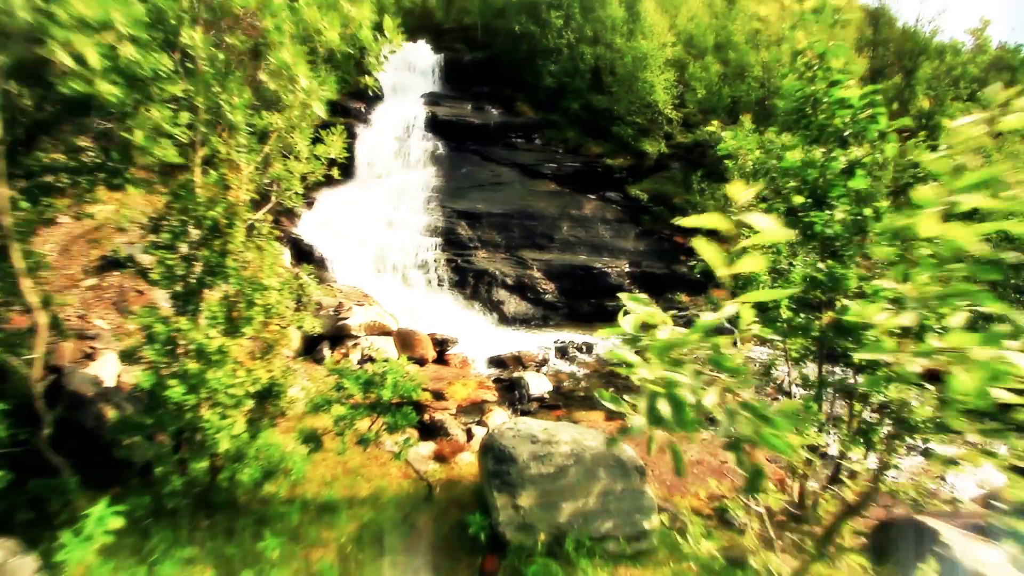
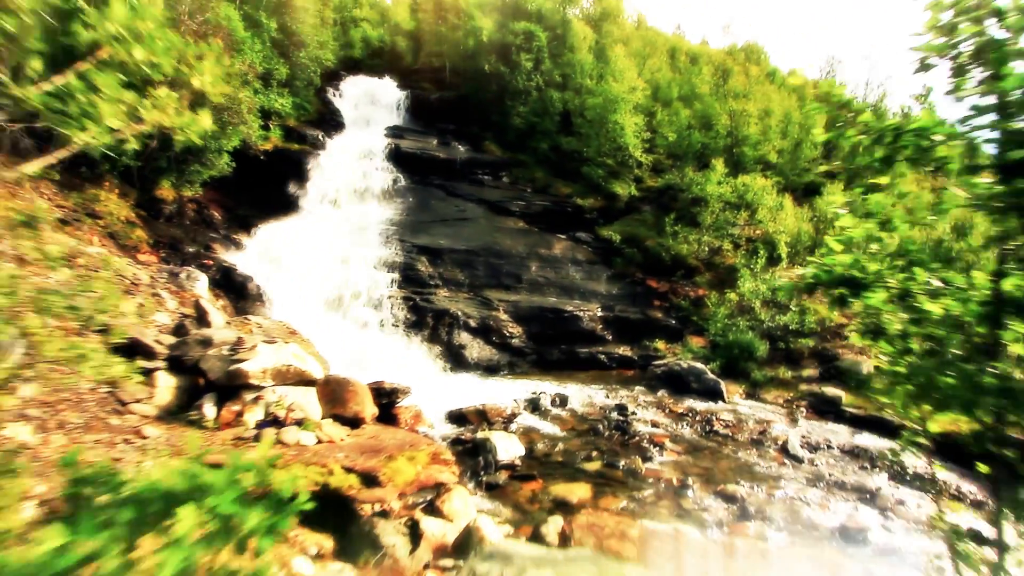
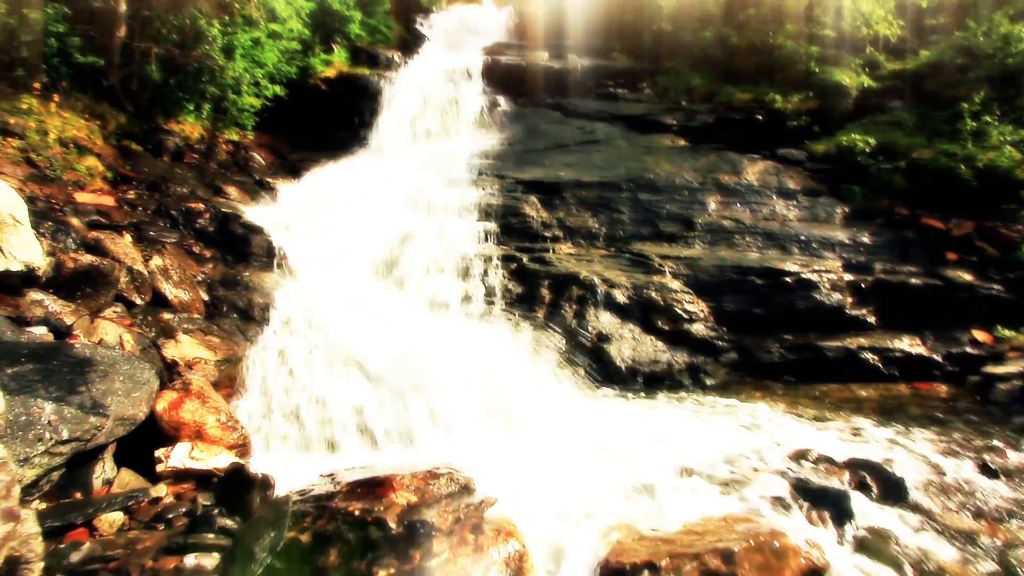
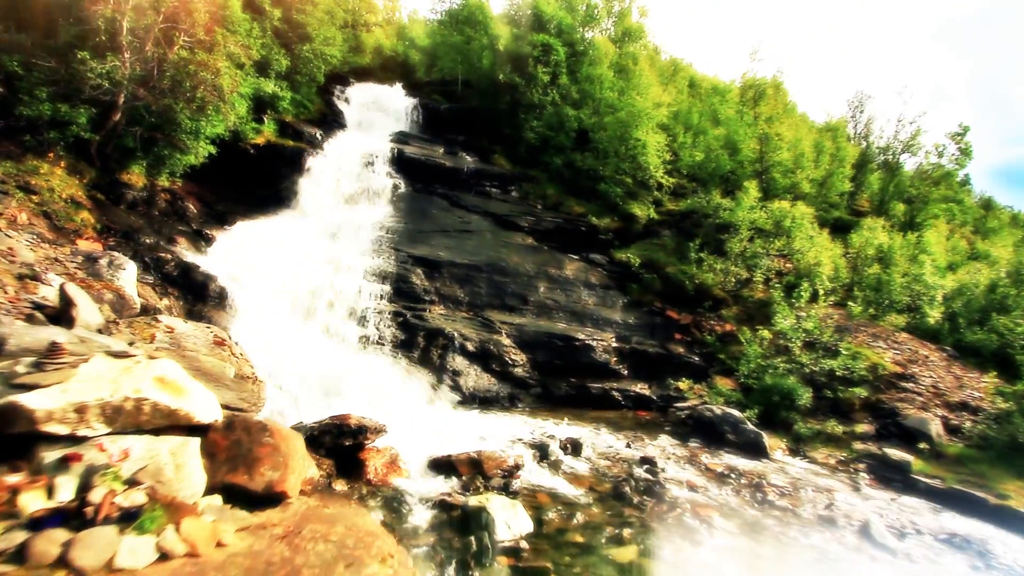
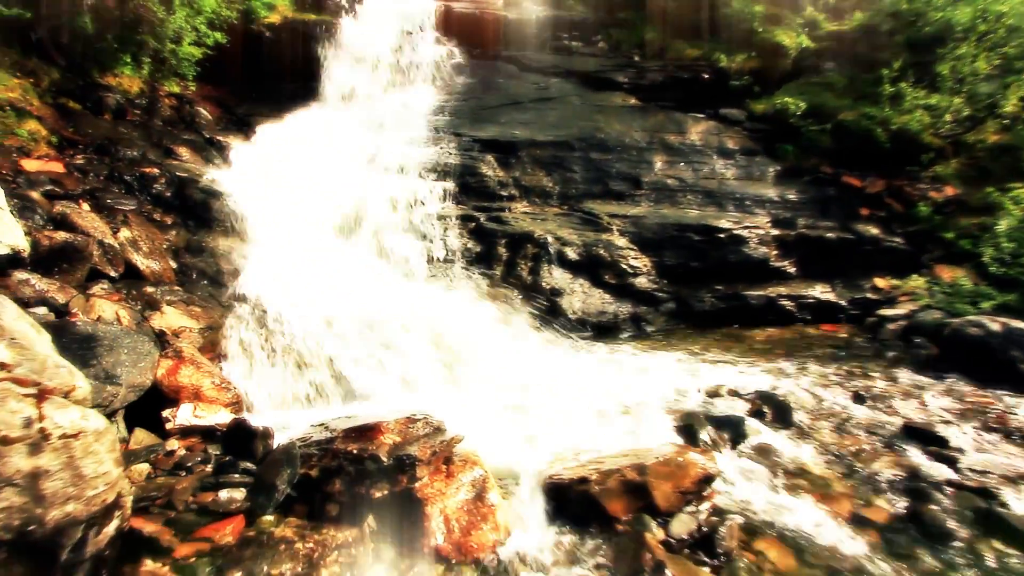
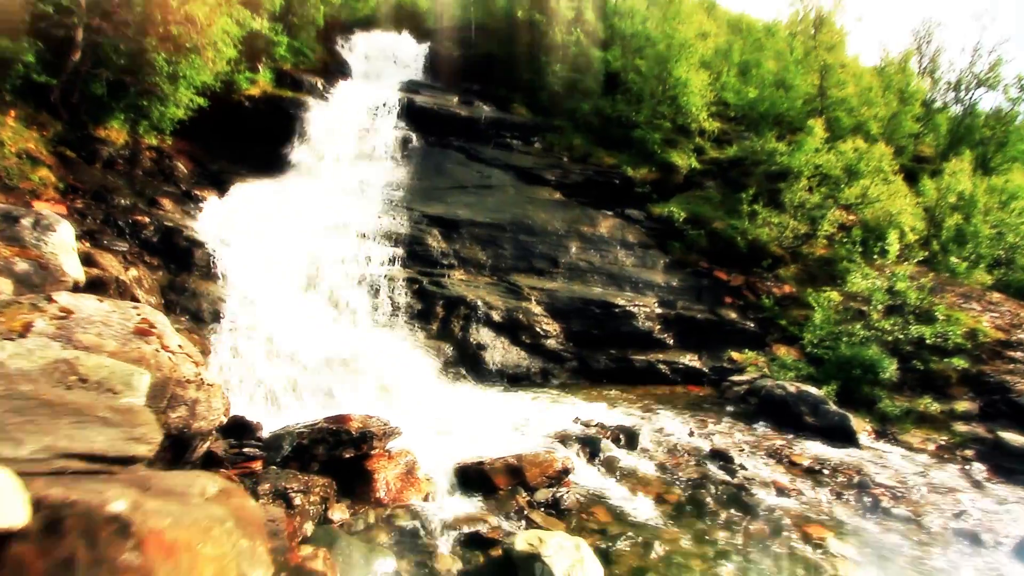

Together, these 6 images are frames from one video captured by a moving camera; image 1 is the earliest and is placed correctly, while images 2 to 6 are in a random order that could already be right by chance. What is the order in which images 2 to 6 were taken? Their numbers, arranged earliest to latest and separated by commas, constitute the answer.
2, 4, 6, 5, 3
